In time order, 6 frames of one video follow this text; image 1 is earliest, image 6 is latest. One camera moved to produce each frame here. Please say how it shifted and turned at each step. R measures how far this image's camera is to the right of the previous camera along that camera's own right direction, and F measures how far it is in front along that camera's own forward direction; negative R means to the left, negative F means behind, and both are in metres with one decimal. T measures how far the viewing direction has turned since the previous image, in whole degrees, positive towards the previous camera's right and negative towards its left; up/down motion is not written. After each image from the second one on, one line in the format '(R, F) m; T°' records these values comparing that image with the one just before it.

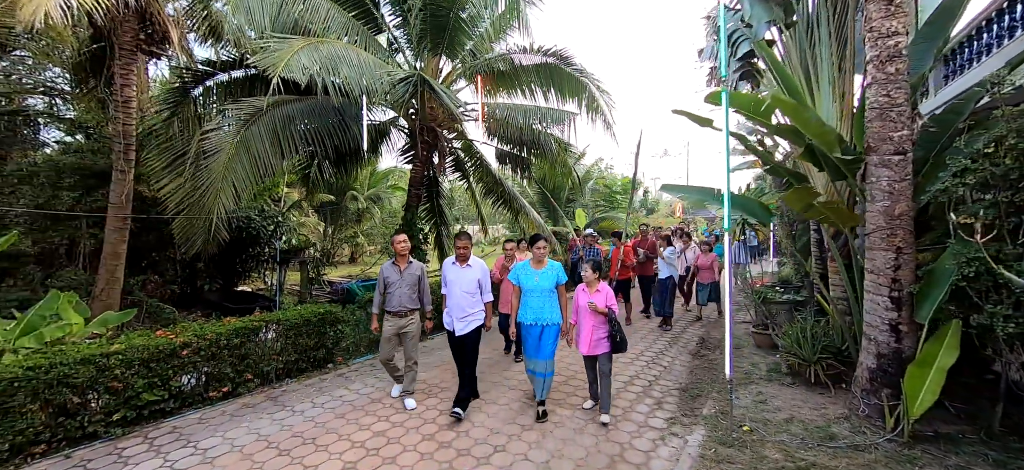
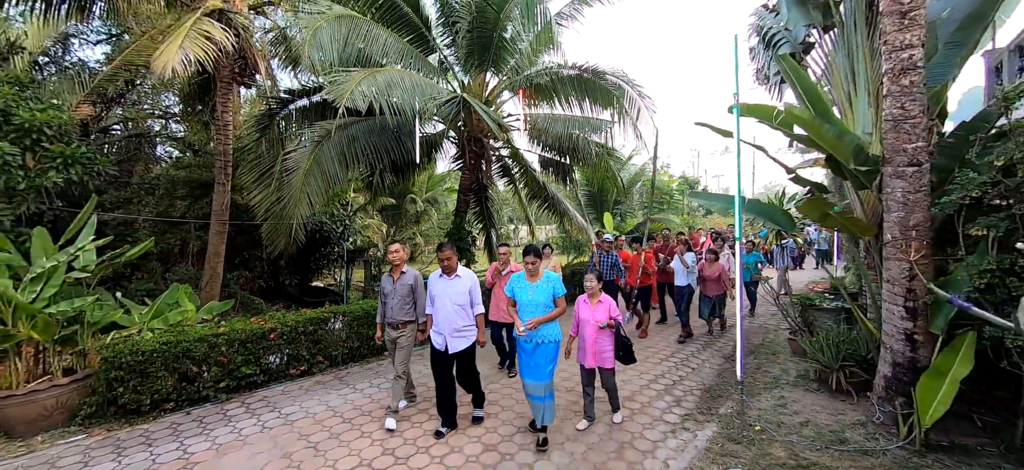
(+0.3, -0.4) m; -8°
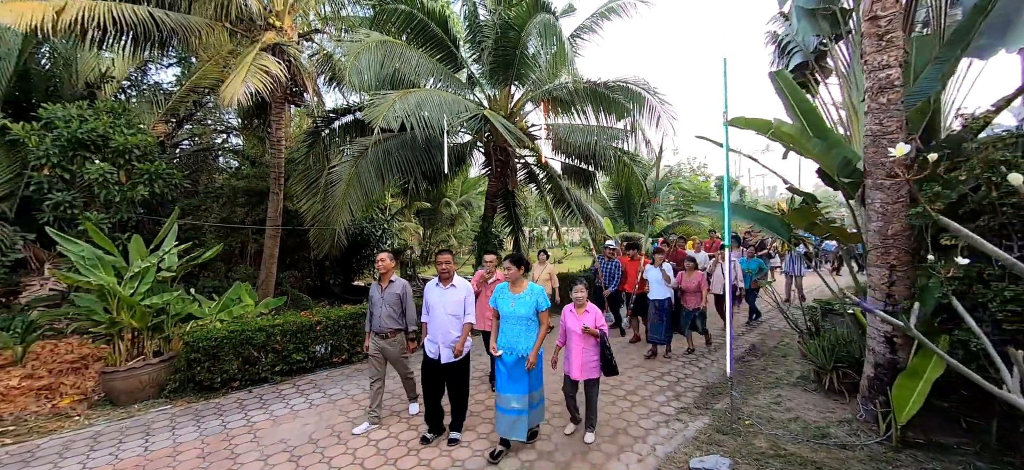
(+0.3, -0.4) m; -5°
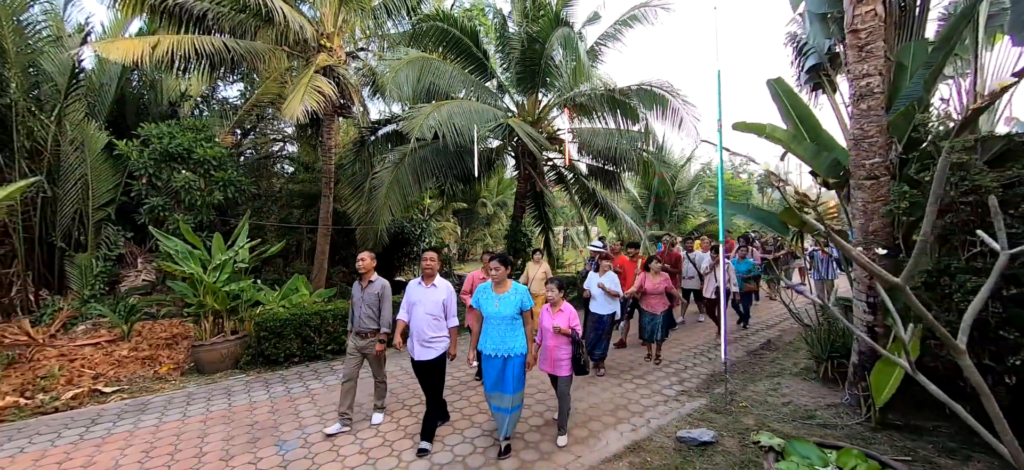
(+0.3, -0.5) m; -5°
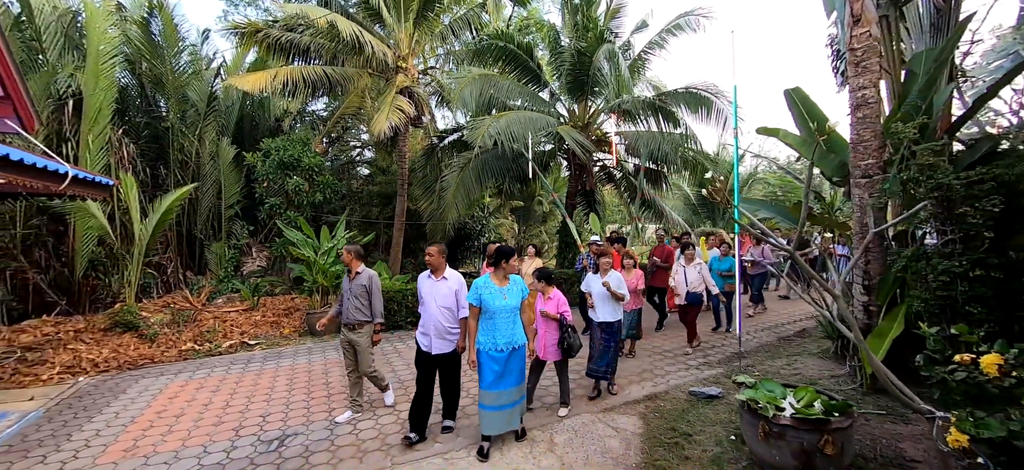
(+0.2, -0.9) m; -8°
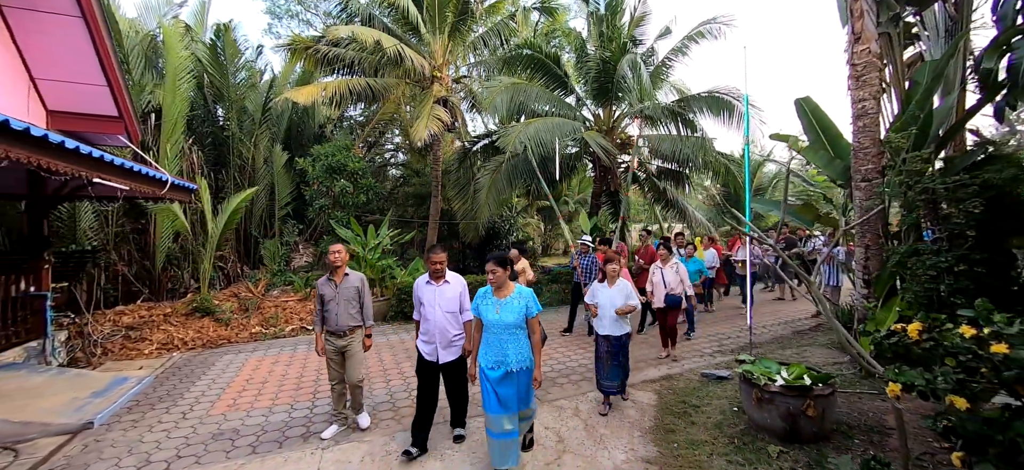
(-0.1, -0.6) m; -3°
